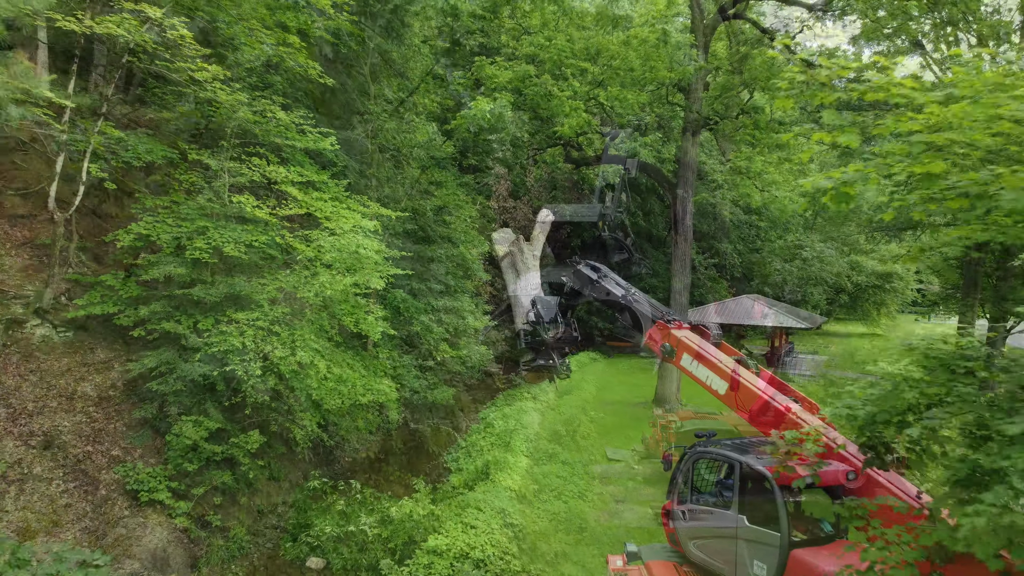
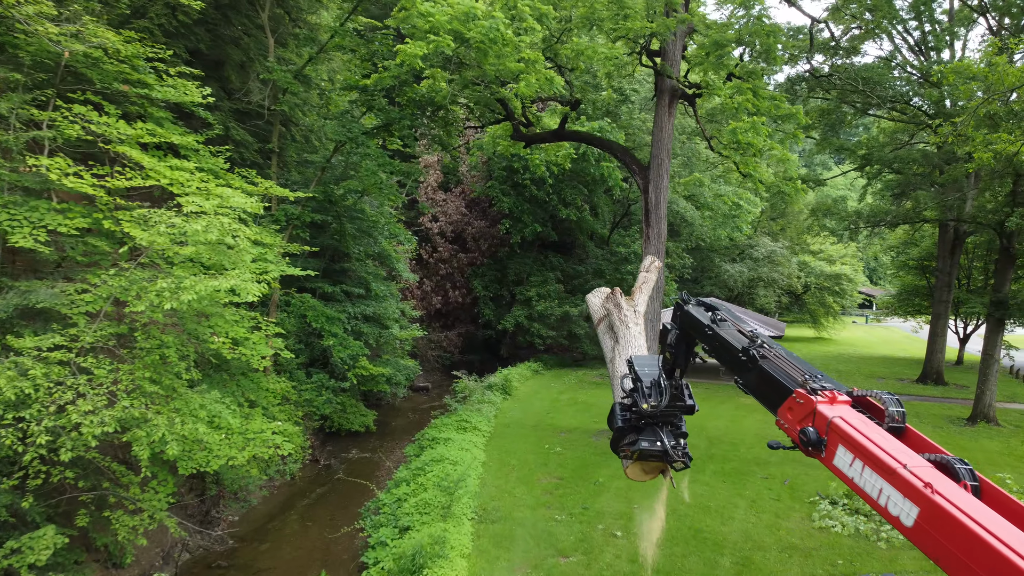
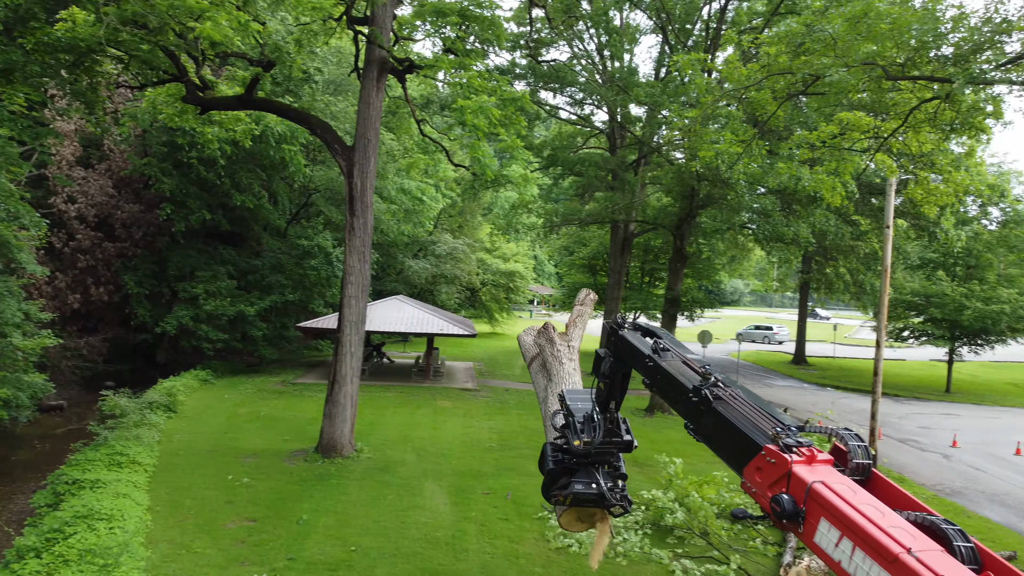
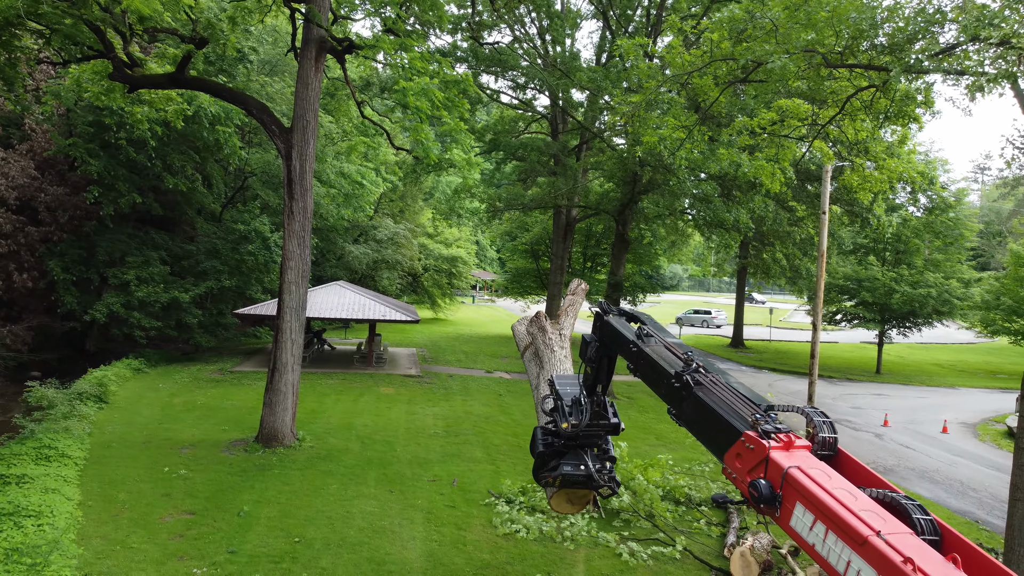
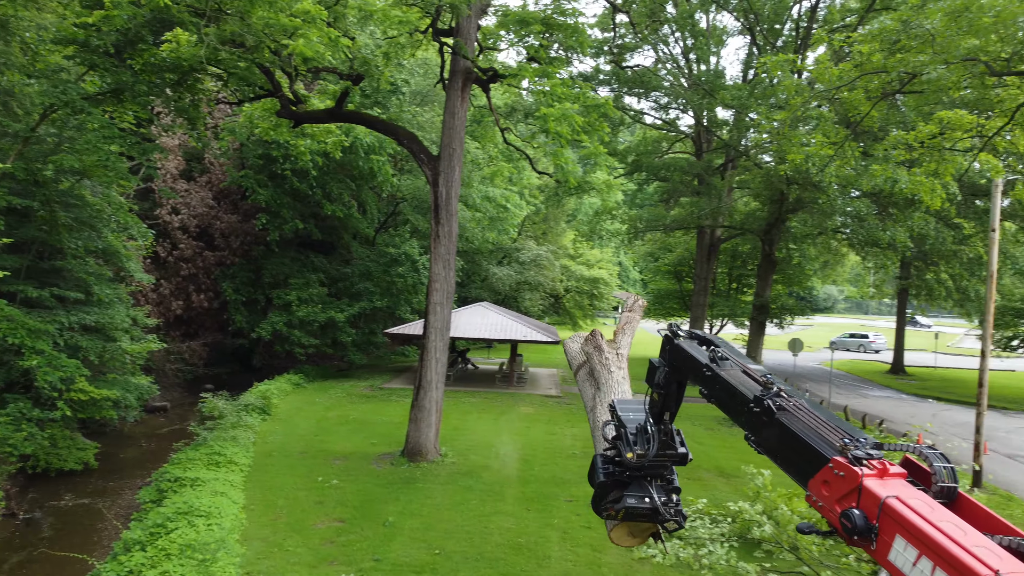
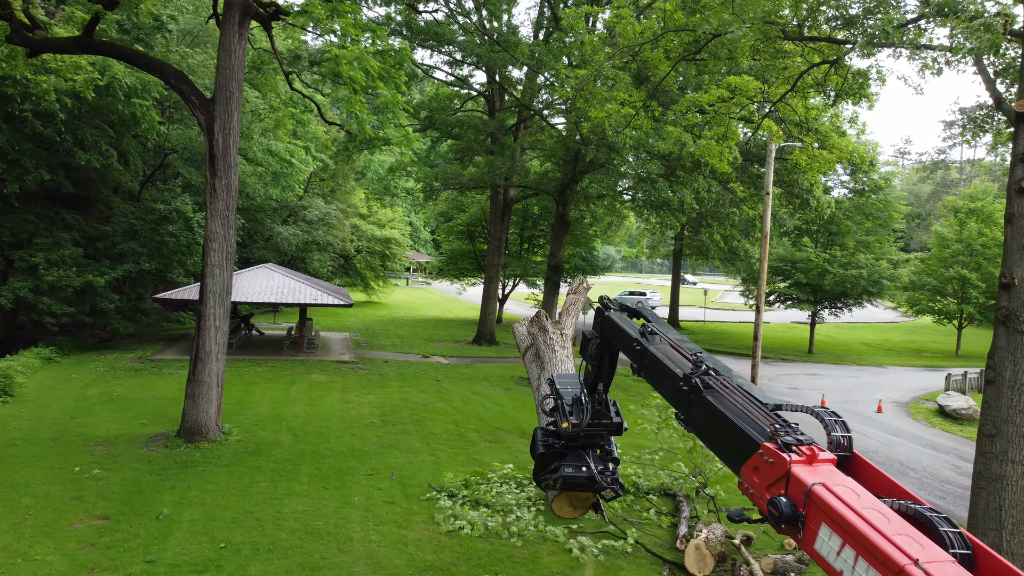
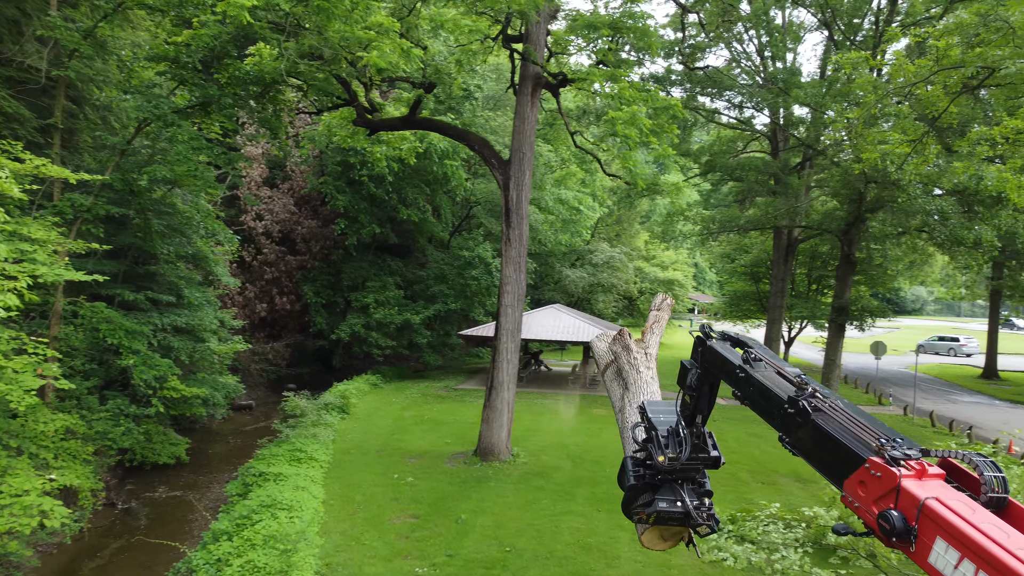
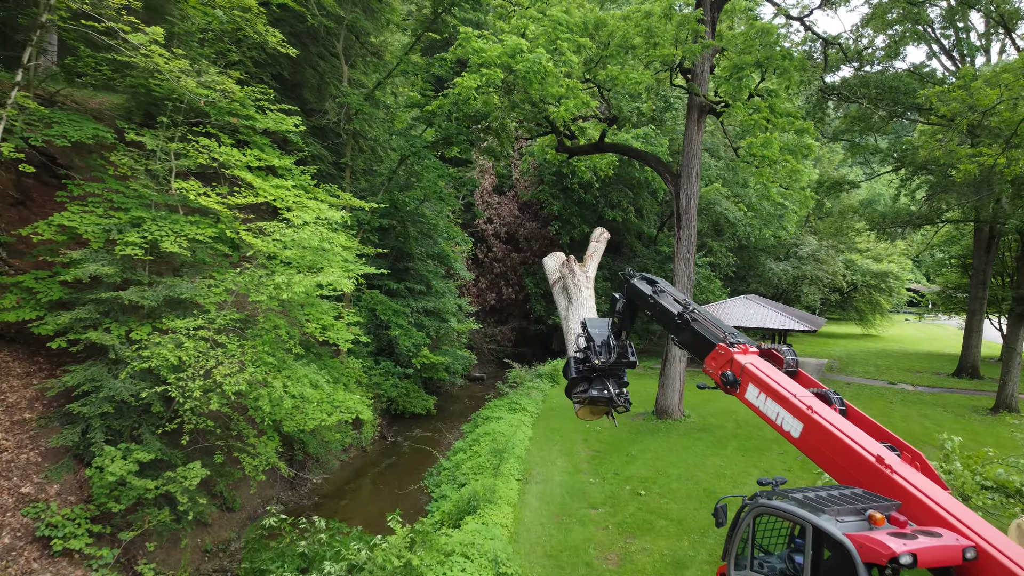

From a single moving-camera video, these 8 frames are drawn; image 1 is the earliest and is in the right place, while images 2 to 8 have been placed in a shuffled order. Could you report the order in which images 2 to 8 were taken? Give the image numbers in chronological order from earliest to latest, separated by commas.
8, 2, 7, 5, 3, 4, 6
